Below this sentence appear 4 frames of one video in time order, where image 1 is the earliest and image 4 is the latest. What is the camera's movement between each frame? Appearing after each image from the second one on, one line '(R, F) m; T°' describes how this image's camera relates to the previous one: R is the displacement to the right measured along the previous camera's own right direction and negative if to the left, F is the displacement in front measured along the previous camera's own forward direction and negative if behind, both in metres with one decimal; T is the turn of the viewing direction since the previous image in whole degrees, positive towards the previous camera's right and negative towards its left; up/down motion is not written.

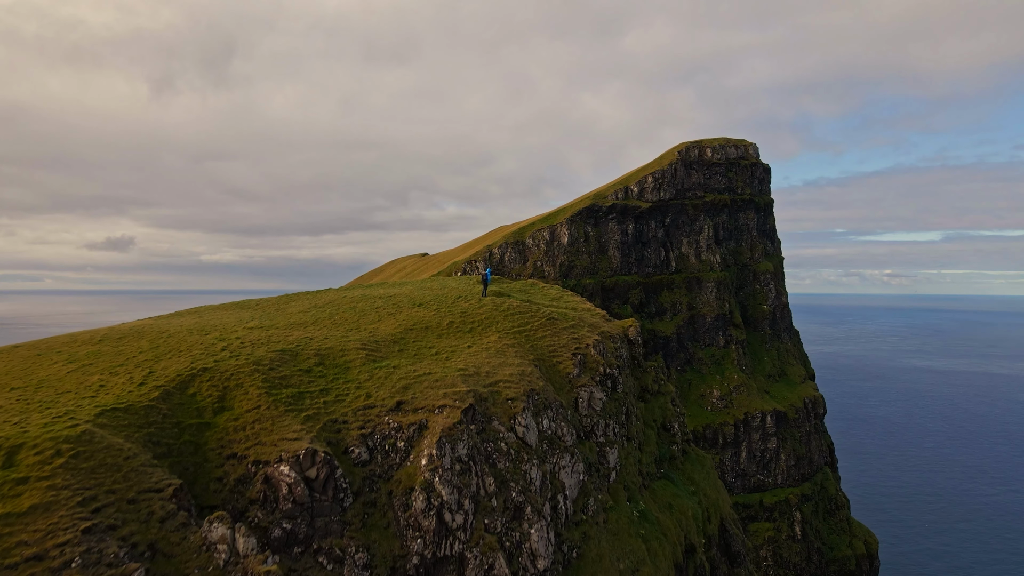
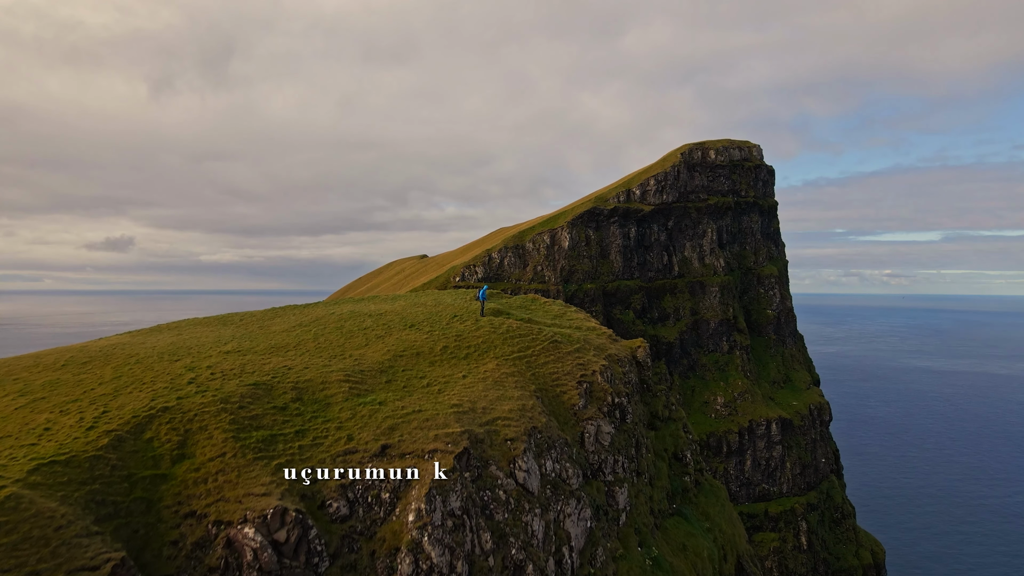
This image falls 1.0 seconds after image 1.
(0.0, +2.4) m; 0°
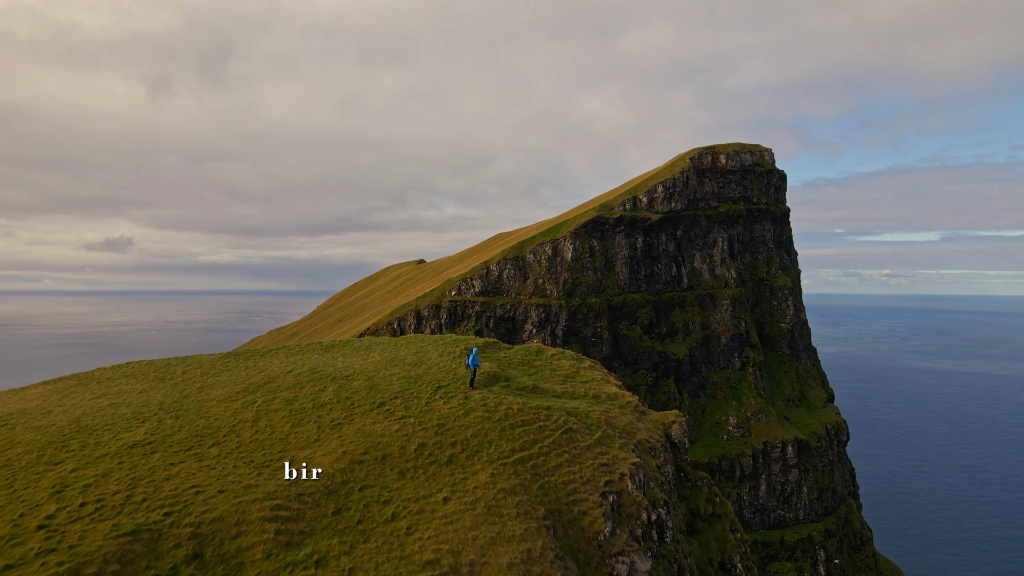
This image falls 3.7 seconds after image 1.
(0.0, +6.9) m; 0°
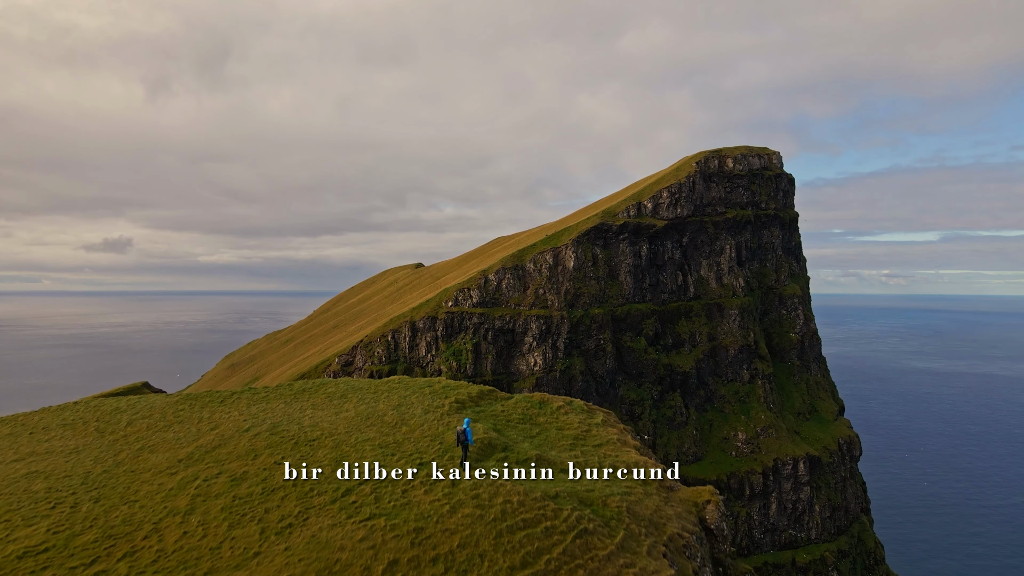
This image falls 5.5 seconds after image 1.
(0.0, +4.6) m; 0°
